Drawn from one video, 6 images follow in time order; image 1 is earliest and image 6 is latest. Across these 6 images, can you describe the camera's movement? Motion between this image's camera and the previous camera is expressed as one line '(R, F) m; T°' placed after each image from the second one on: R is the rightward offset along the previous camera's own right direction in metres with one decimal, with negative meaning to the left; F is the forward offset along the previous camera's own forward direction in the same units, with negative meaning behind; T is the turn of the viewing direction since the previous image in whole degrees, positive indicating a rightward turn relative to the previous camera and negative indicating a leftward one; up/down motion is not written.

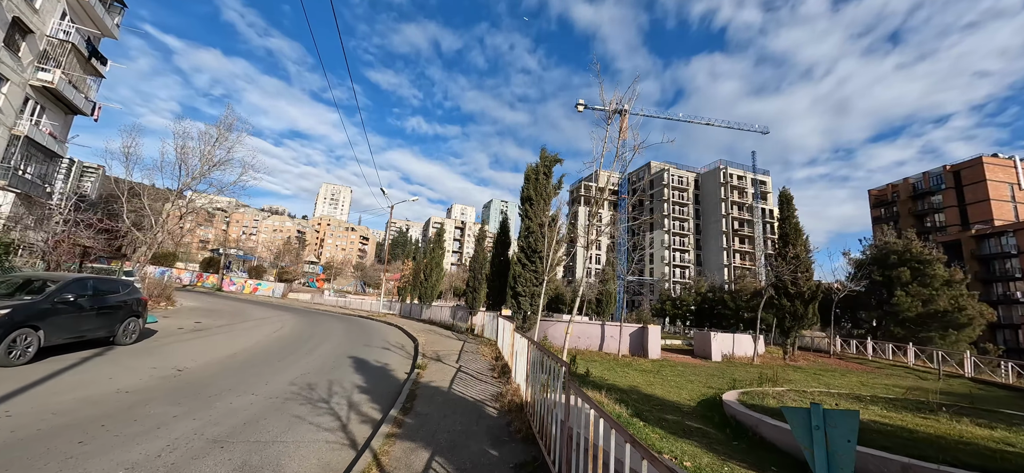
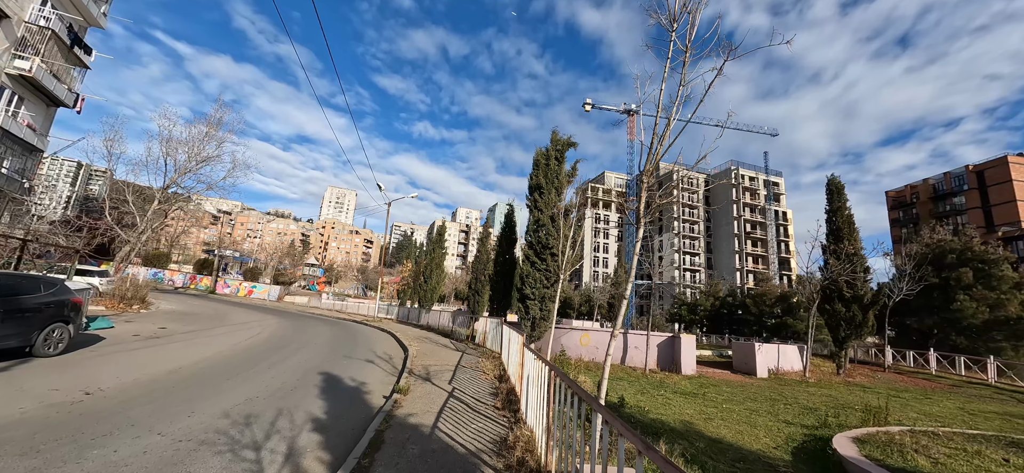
(-0.1, +2.2) m; -1°
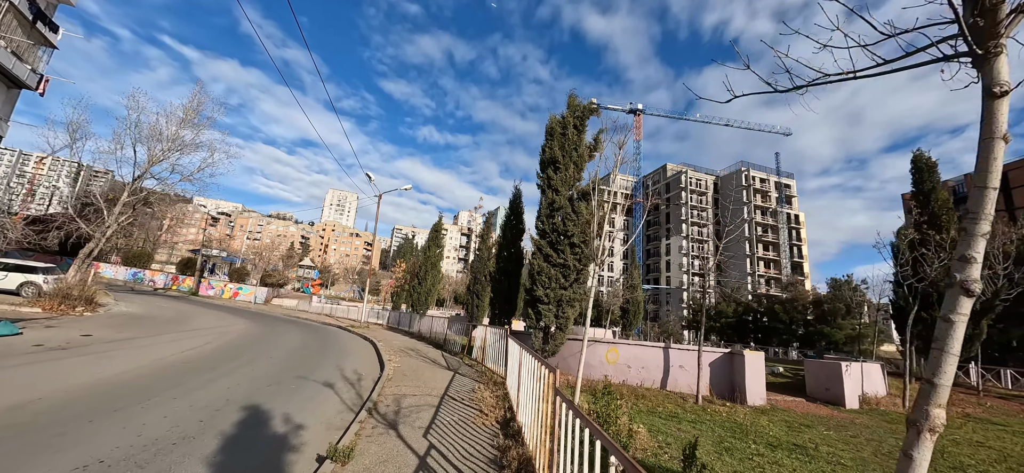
(-0.1, +2.9) m; 0°
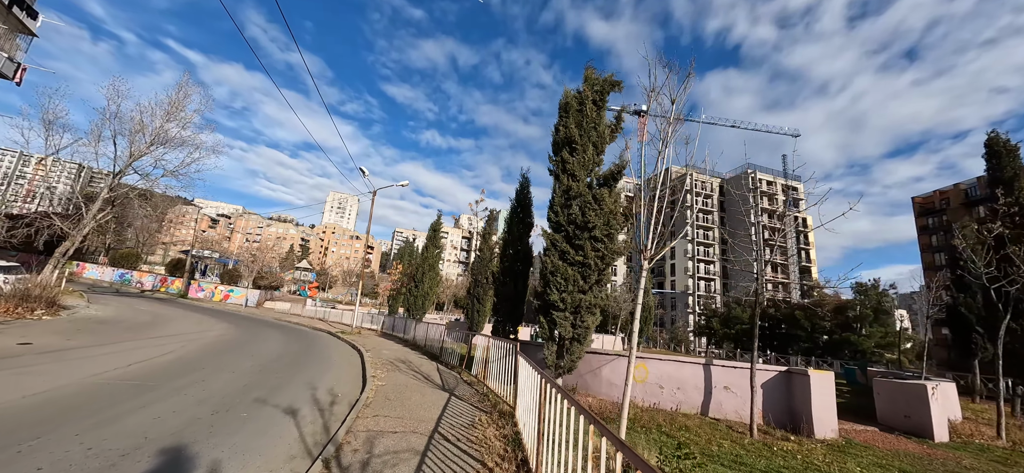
(-0.1, +1.7) m; 0°
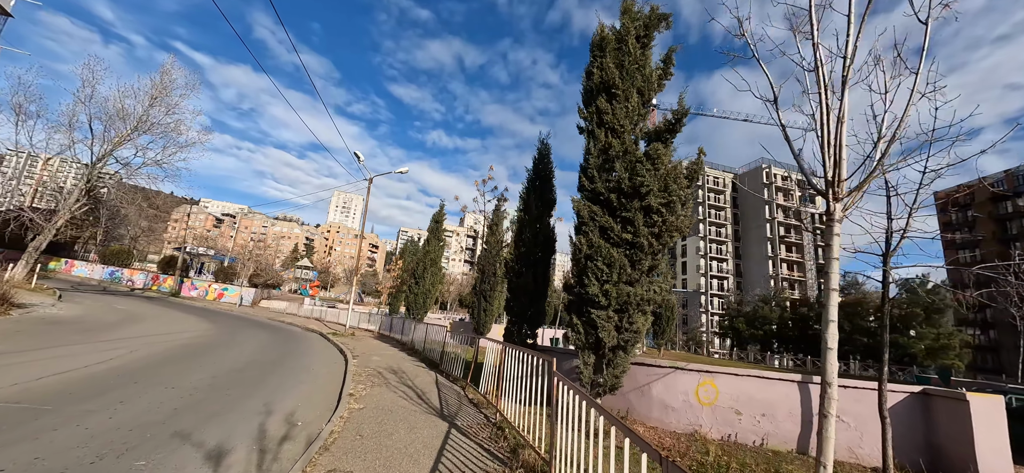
(-0.3, +2.2) m; -1°
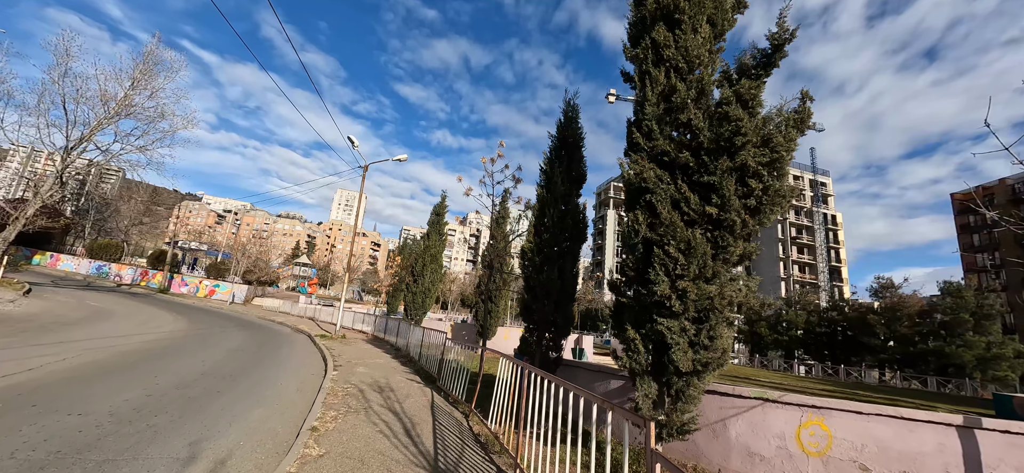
(-0.3, +1.9) m; 0°
